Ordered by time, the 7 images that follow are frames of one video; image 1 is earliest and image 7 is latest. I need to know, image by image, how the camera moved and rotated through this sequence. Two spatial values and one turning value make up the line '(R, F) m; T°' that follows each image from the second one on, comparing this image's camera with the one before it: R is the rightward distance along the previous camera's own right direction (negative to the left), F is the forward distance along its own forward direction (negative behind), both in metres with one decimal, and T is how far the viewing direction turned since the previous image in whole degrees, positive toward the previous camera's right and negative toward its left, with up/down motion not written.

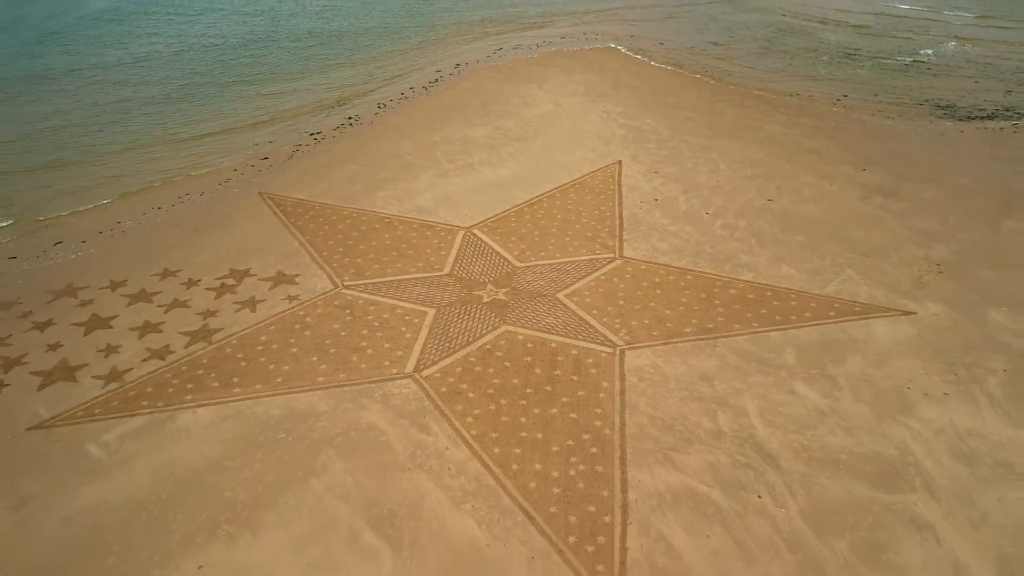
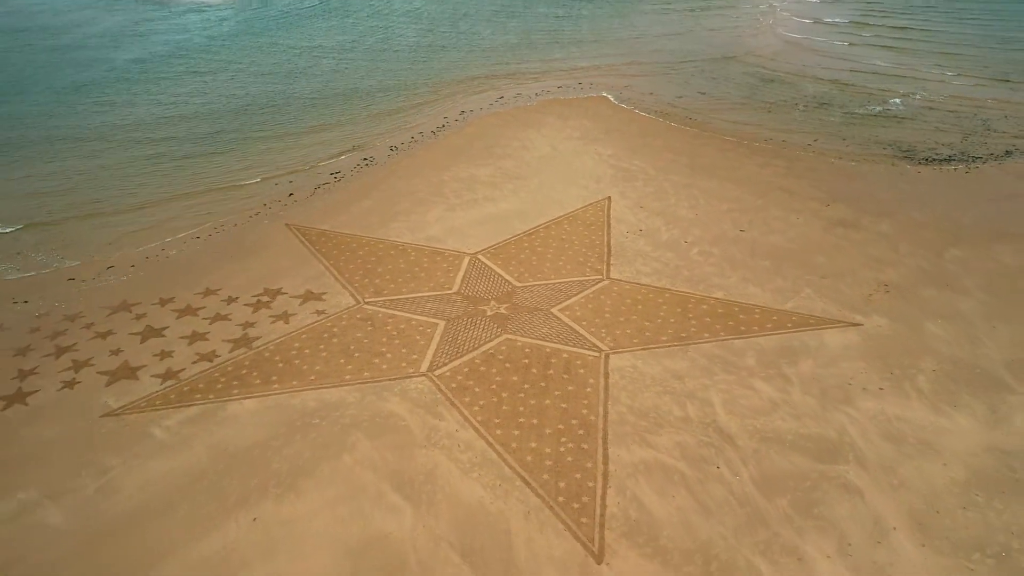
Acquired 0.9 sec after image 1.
(0.0, -1.2) m; 0°
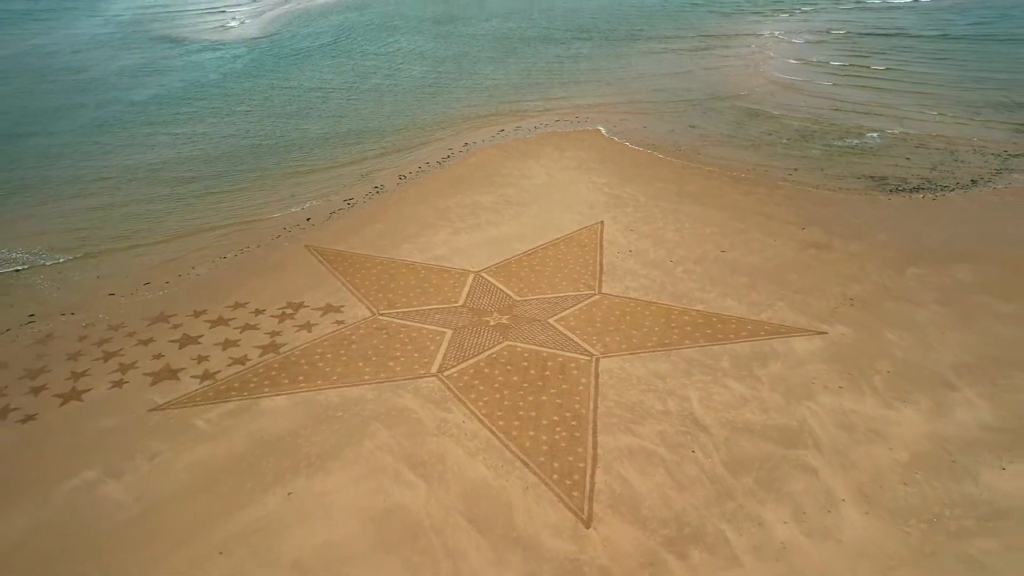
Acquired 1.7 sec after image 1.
(0.0, -1.0) m; 0°
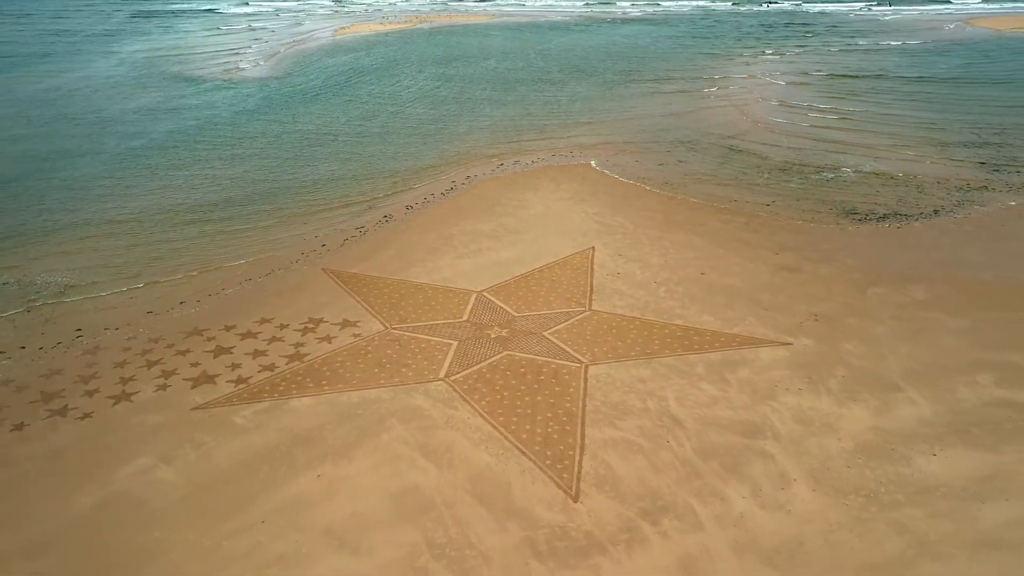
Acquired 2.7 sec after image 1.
(0.0, -1.2) m; 0°
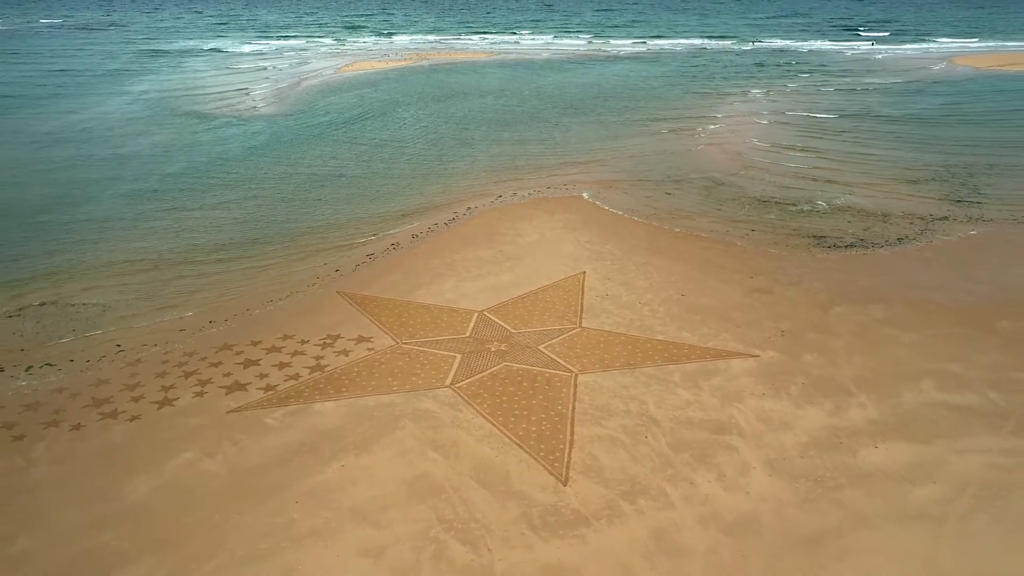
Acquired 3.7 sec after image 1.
(0.0, -1.4) m; 0°
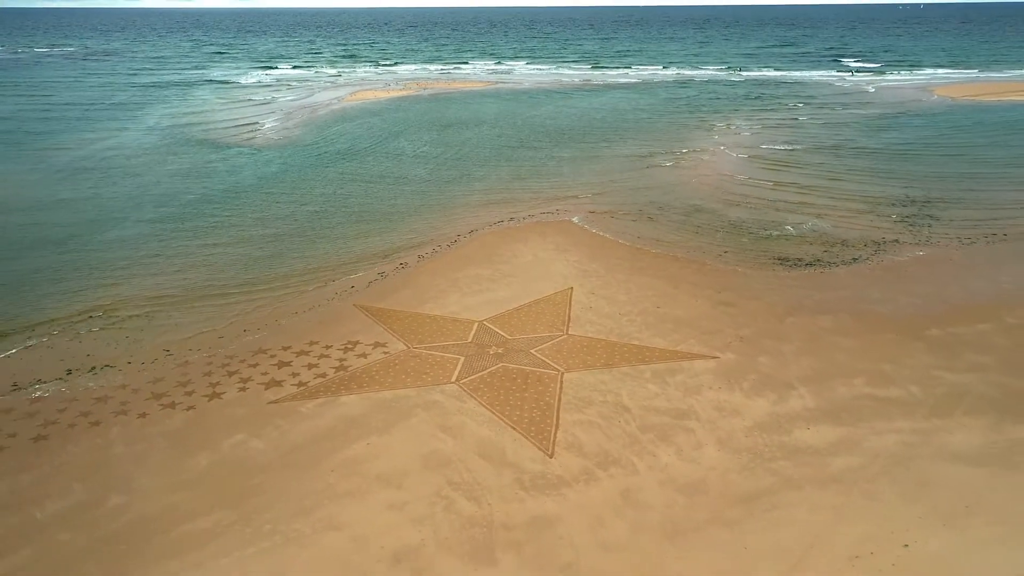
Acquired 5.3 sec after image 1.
(0.0, -2.1) m; 0°
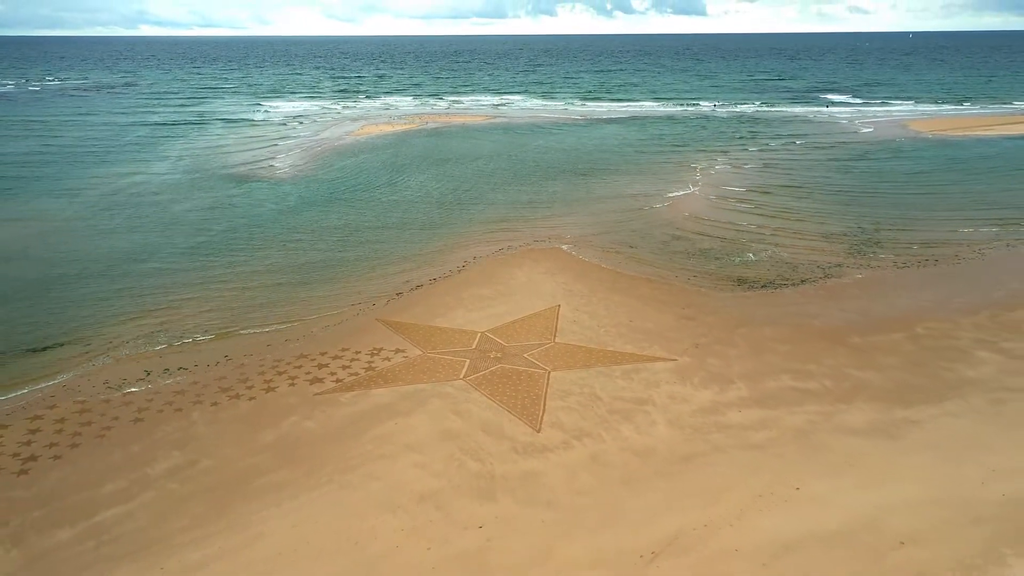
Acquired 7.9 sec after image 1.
(0.0, -3.4) m; 0°
